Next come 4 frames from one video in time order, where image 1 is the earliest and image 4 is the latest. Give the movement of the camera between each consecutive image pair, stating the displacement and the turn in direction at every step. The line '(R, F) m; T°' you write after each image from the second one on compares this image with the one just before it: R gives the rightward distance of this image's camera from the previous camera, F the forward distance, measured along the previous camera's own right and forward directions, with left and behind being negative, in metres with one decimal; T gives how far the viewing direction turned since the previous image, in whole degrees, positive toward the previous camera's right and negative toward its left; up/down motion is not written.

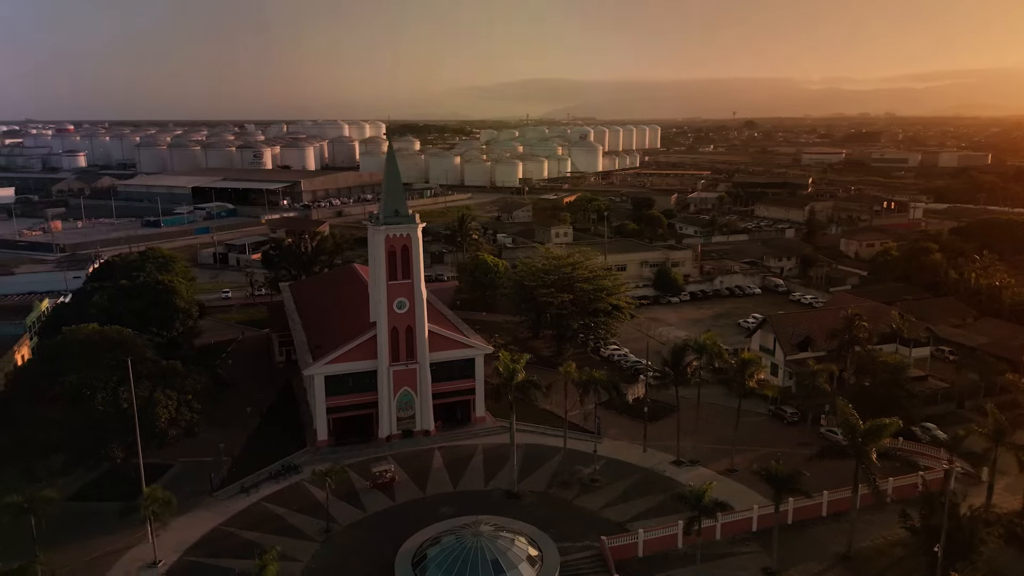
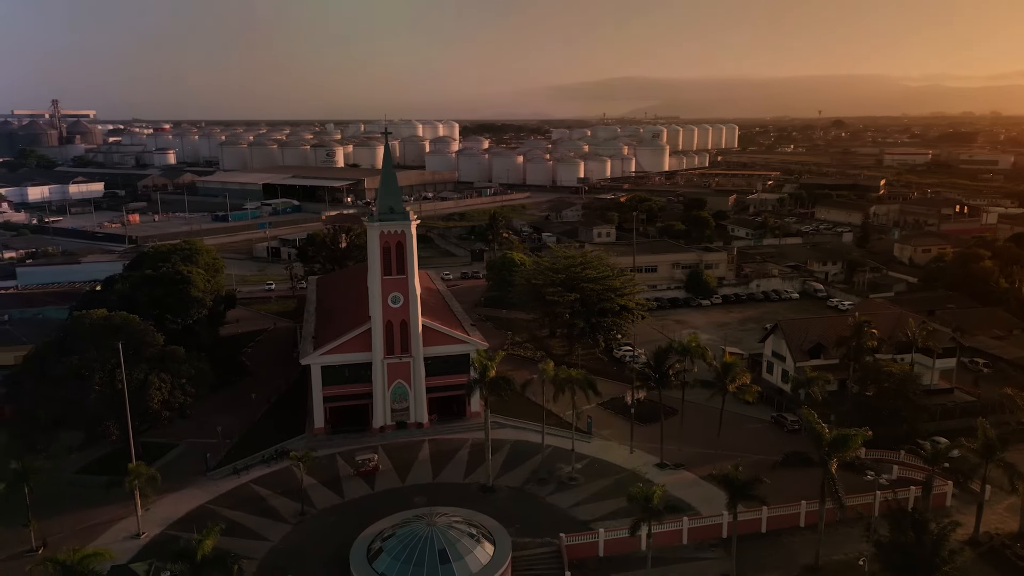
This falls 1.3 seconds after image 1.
(+3.7, -0.2) m; -6°
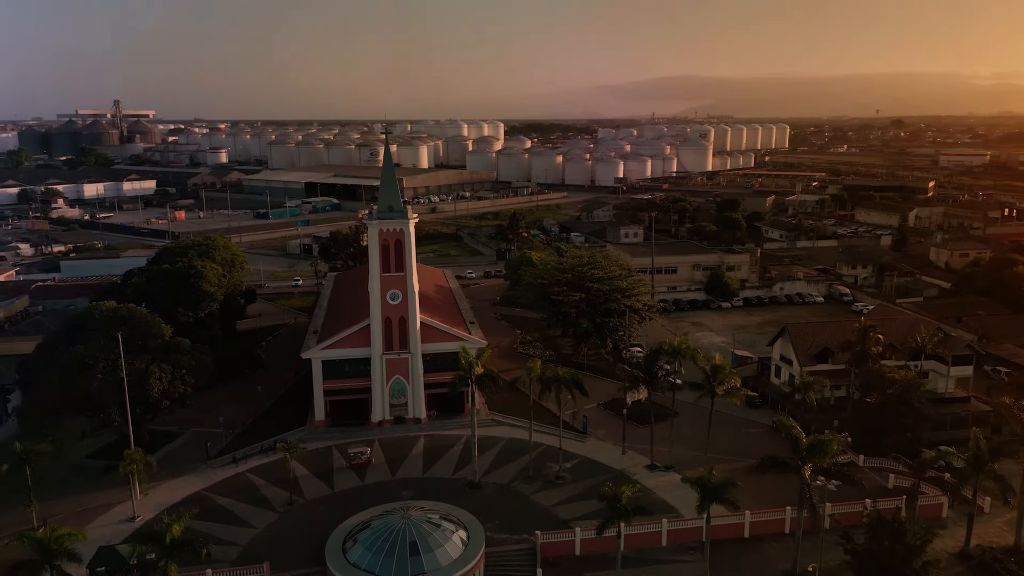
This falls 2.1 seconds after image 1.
(+2.3, -0.1) m; -4°
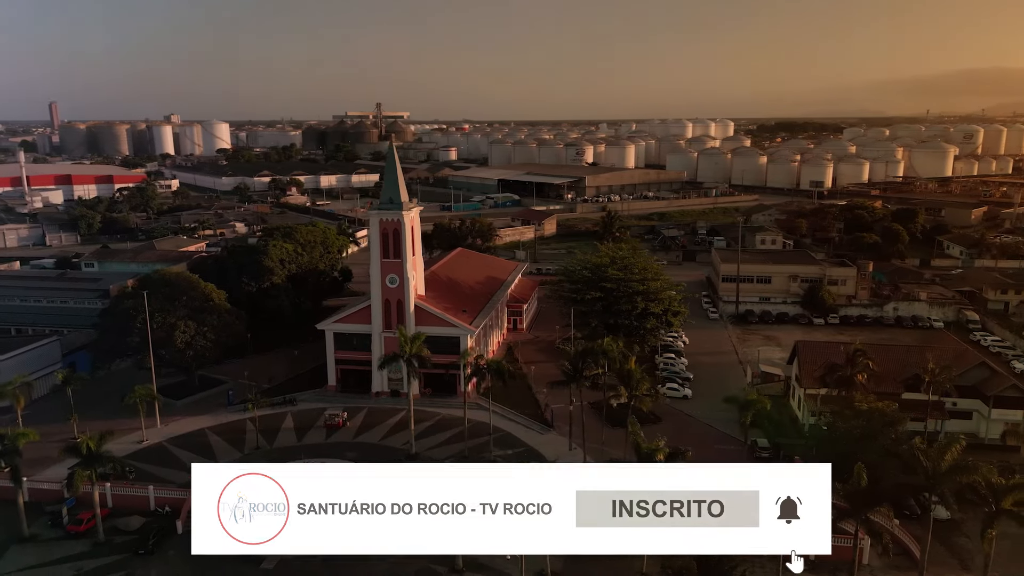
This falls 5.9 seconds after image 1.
(+12.0, +0.4) m; -18°
